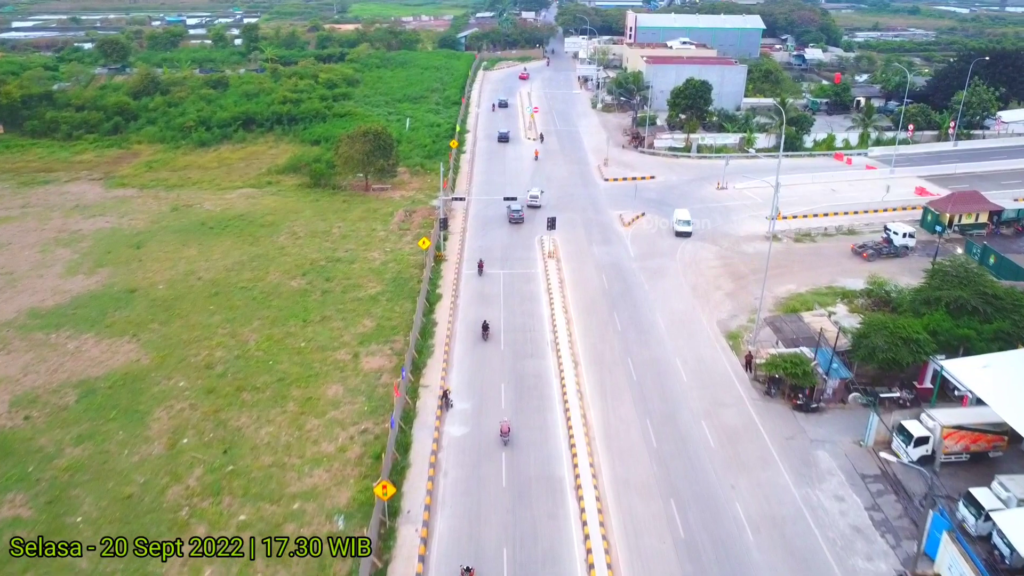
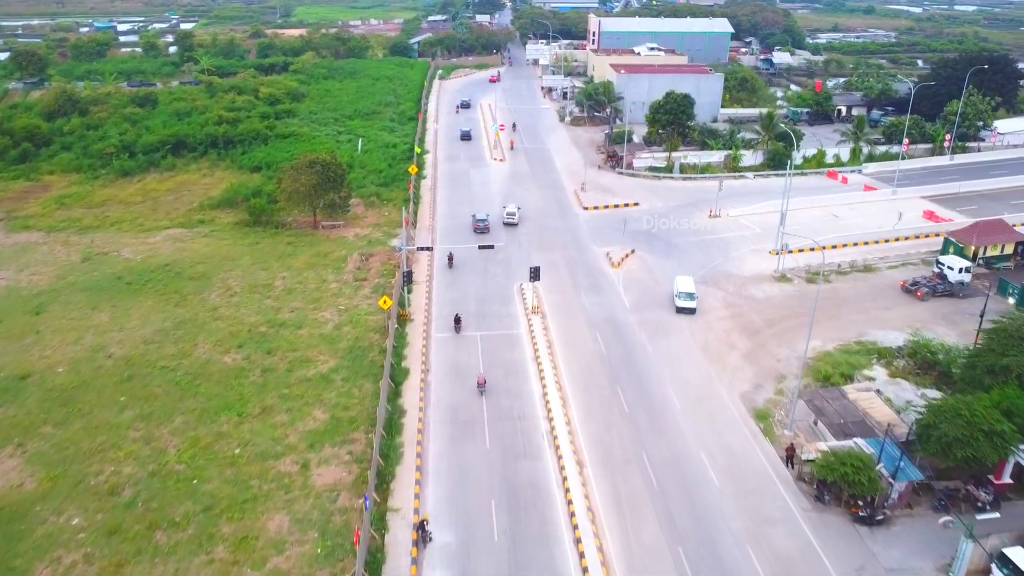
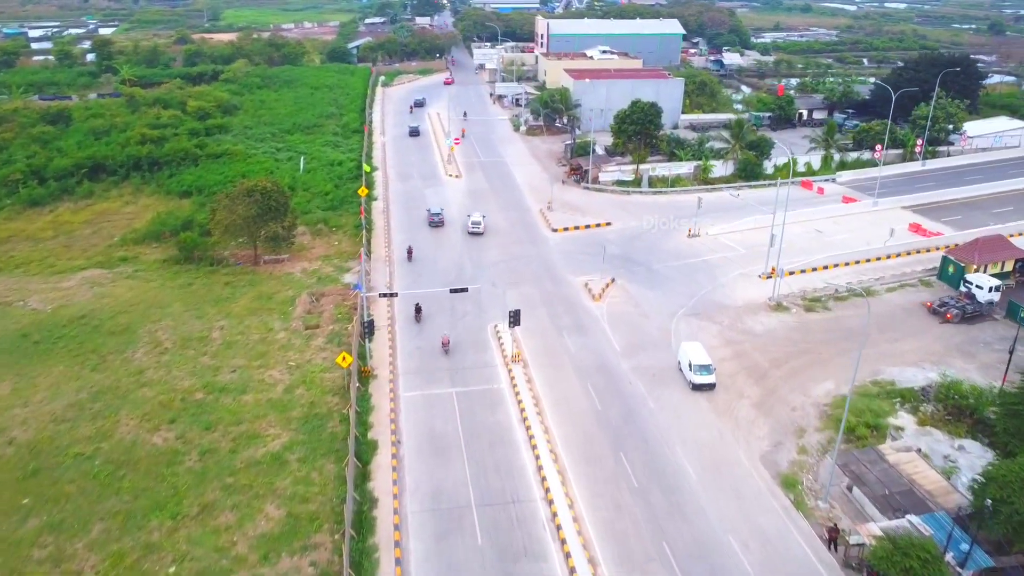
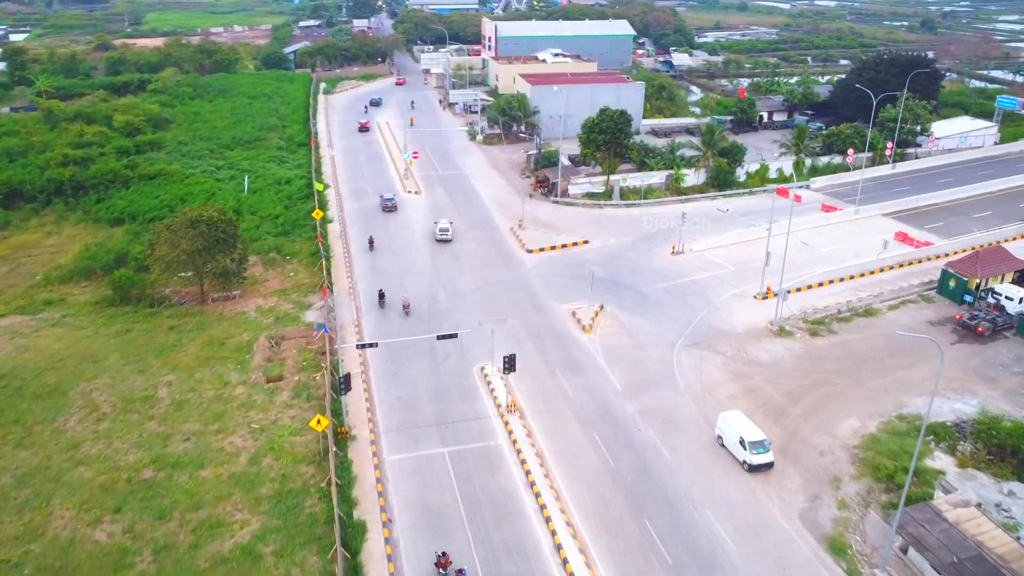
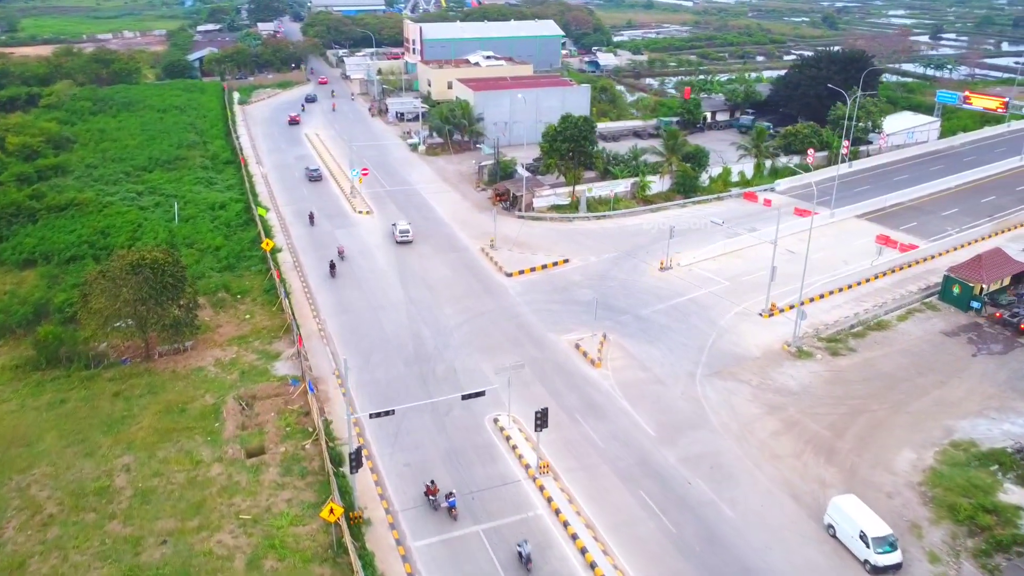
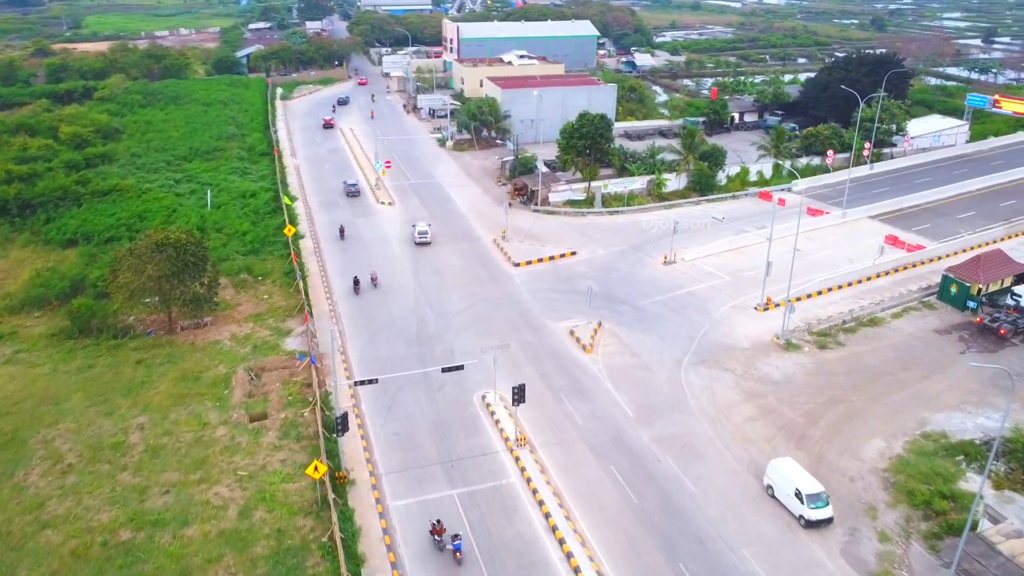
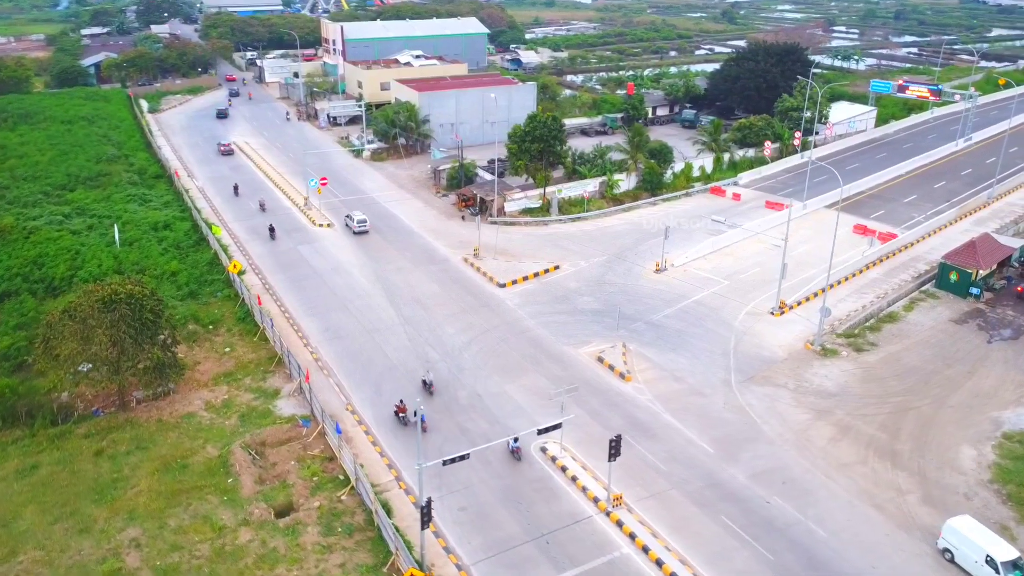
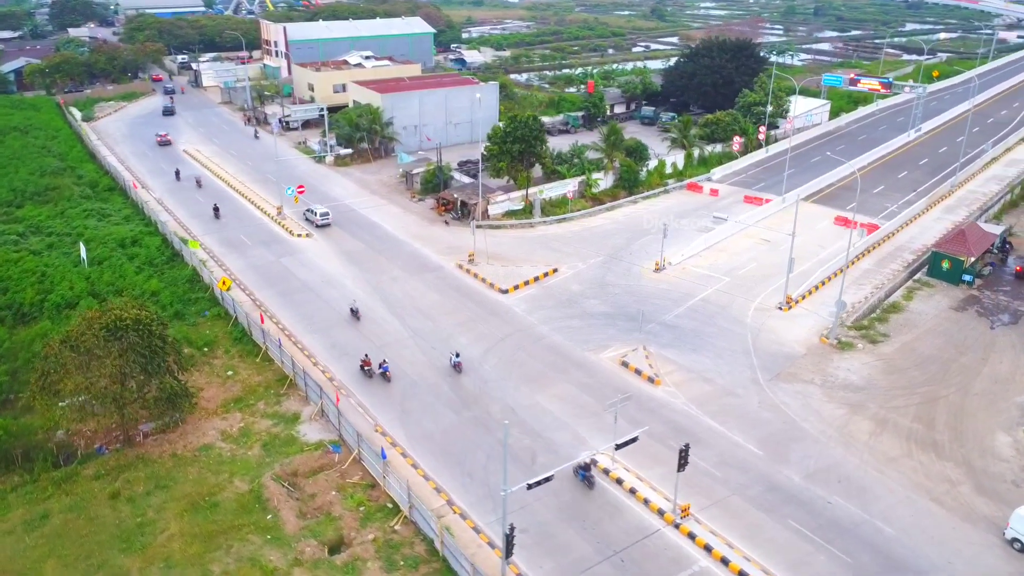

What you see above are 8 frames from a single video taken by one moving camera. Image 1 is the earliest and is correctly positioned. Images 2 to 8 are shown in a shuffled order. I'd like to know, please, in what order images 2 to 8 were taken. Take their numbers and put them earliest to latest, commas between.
2, 3, 4, 6, 5, 7, 8
